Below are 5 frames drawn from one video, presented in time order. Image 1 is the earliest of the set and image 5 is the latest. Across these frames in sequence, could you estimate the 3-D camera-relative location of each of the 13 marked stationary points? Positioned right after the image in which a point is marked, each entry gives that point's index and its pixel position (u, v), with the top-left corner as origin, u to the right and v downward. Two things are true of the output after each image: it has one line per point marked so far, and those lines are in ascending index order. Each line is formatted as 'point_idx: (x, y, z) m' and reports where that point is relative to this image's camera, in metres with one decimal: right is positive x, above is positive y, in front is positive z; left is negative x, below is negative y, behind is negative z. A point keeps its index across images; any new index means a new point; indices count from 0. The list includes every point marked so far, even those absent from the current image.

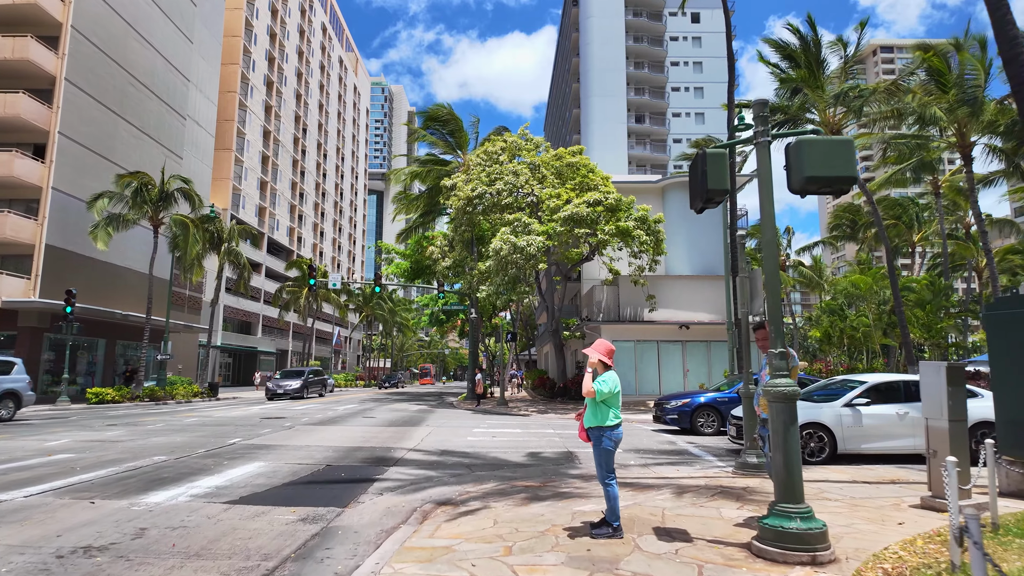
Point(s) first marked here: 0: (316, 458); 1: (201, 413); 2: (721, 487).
0: (-3.2, -2.8, +9.8) m
1: (-9.9, -4.0, +19.0) m
2: (+2.4, -2.3, +6.9) m
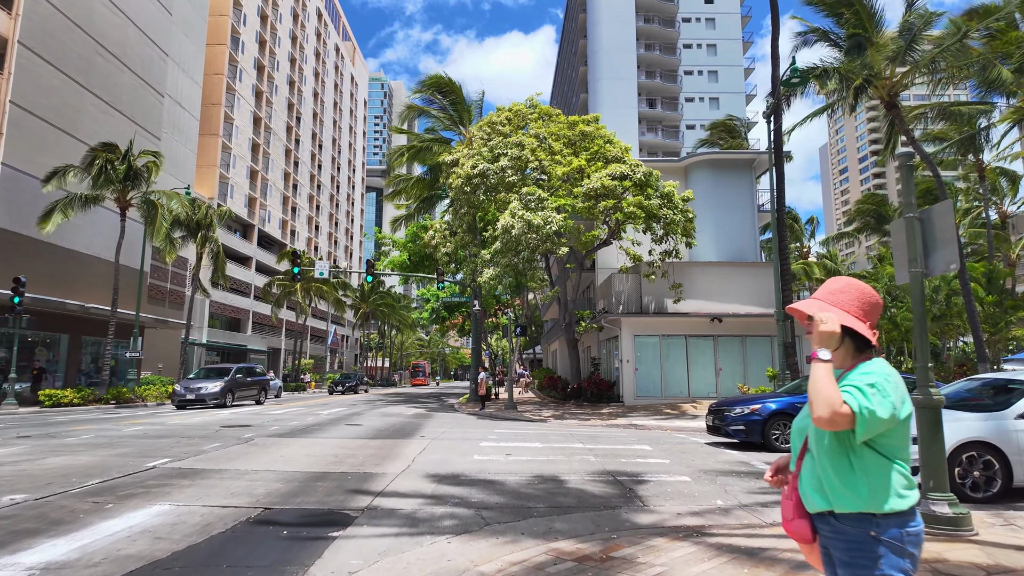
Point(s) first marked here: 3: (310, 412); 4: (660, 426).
0: (-2.9, -2.3, +6.8) m
1: (-9.6, -3.5, +15.9) m
2: (+2.8, -1.8, +3.8) m
3: (-6.6, -4.1, +19.3) m
4: (+4.1, -3.9, +16.5) m
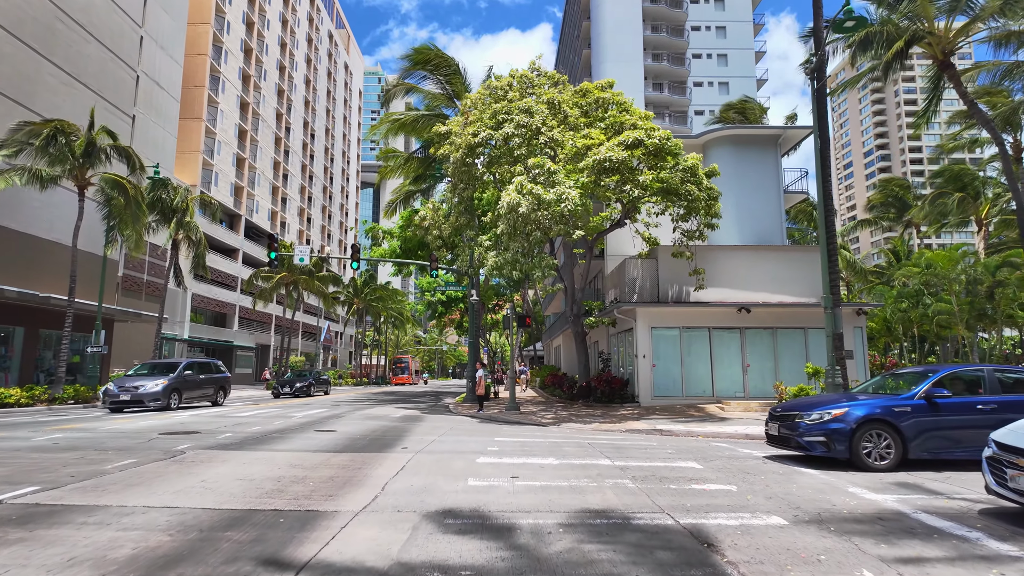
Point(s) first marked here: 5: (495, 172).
0: (-2.8, -1.9, +4.2) m
1: (-9.5, -3.1, +13.3) m
2: (+2.9, -1.4, +1.3) m
3: (-6.5, -3.6, +16.8) m
4: (+4.2, -3.4, +14.0) m
5: (-0.6, +3.9, +19.7) m
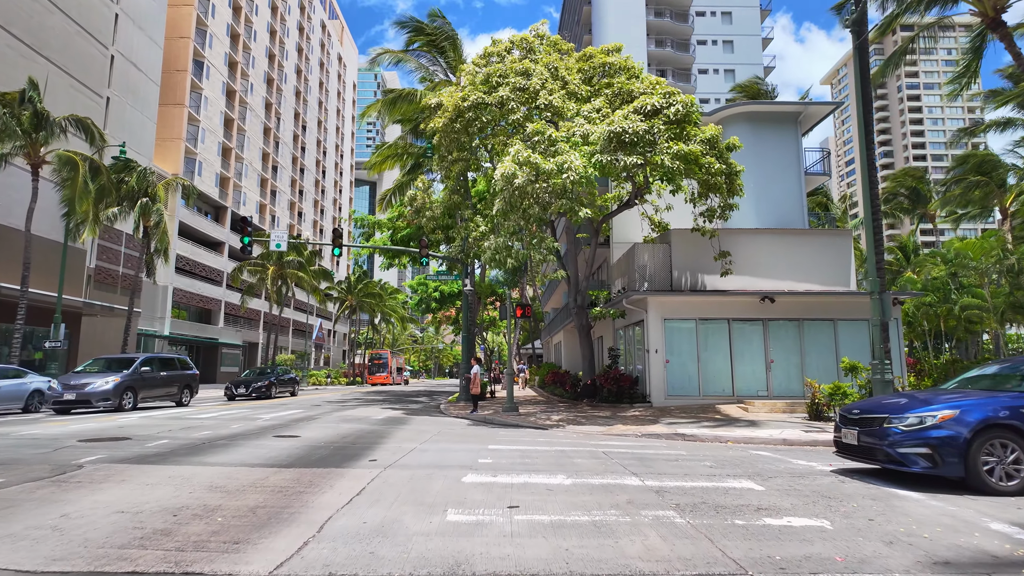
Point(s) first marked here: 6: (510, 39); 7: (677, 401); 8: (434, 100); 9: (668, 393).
0: (-2.8, -1.5, +2.1) m
1: (-9.6, -2.7, +11.2) m
2: (+2.9, -1.0, -0.8) m
3: (-6.6, -3.2, +14.7) m
4: (+4.1, -3.0, +11.9) m
5: (-0.7, +4.3, +17.6) m
6: (-0.1, +7.7, +18.3) m
7: (+5.0, -3.5, +18.2) m
8: (-2.5, +6.1, +19.4) m
9: (+4.8, -3.2, +18.2) m
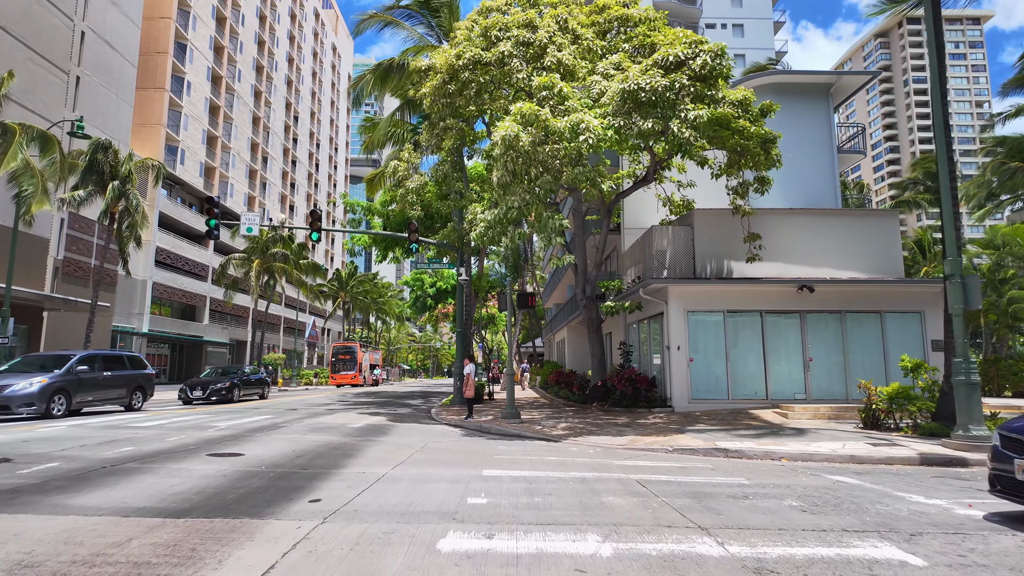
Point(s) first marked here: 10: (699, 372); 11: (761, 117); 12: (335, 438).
0: (-2.8, -1.2, -0.2) m
1: (-9.5, -2.3, +8.9) m
2: (+2.9, -0.7, -3.1) m
3: (-6.5, -2.9, +12.3) m
4: (+4.2, -2.7, +9.6) m
5: (-0.7, +4.7, +15.2) m
6: (0.0, +8.1, +16.0) m
7: (+5.1, -3.1, +15.8) m
8: (-2.5, +6.5, +17.0) m
9: (+4.8, -2.9, +15.9) m
10: (+5.0, -2.3, +16.0) m
11: (+6.3, +4.4, +15.1) m
12: (-3.3, -2.8, +11.0) m
